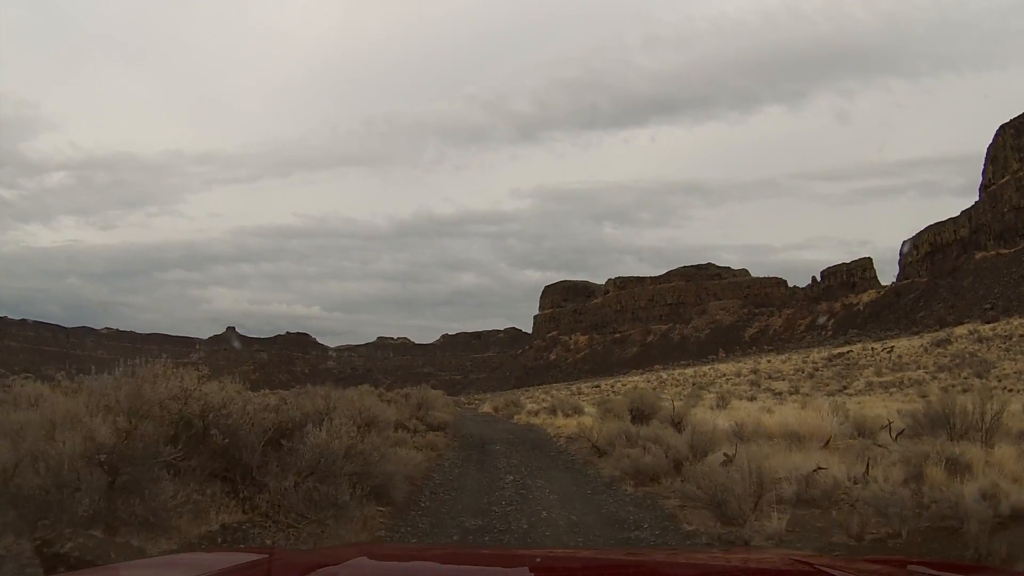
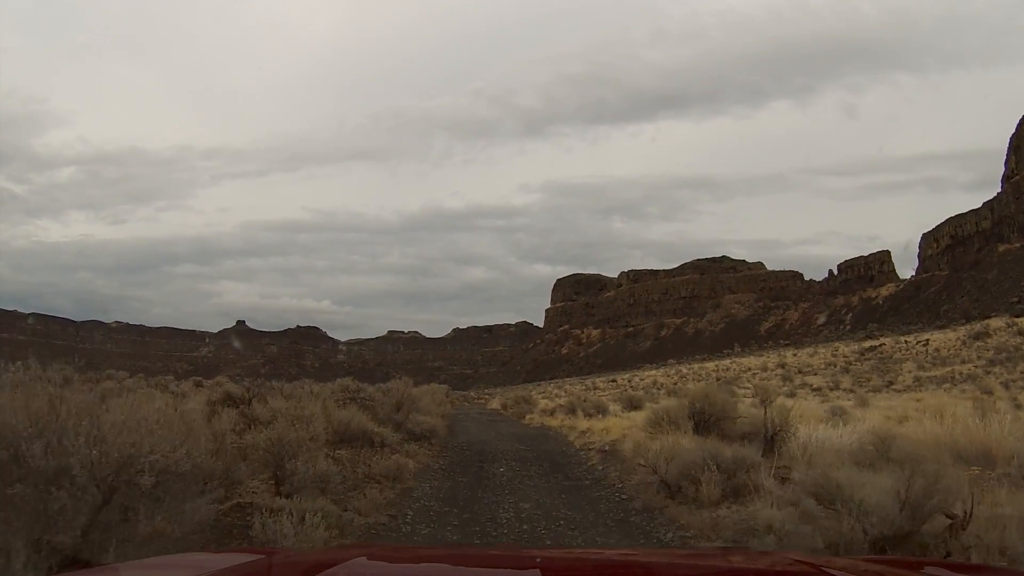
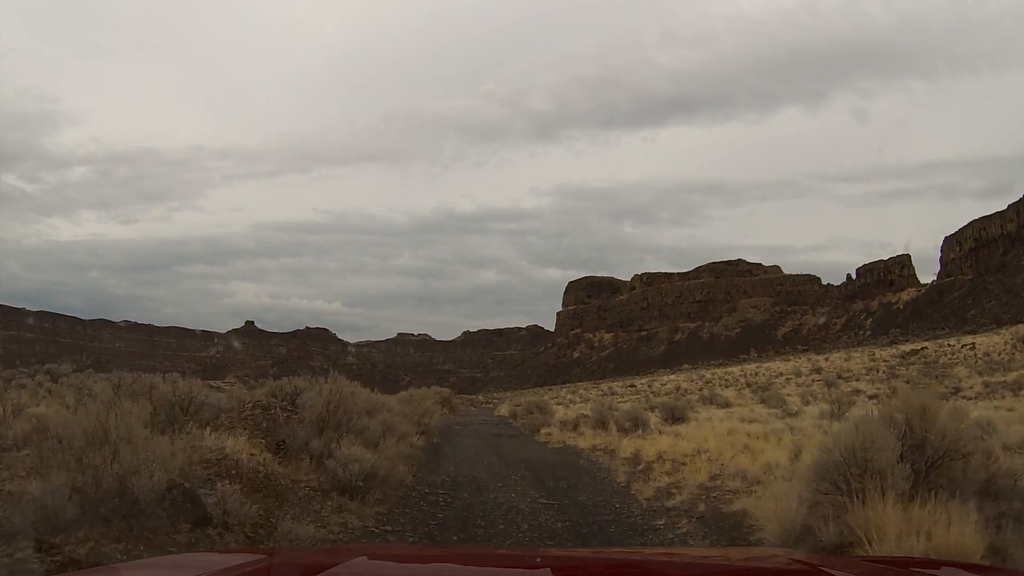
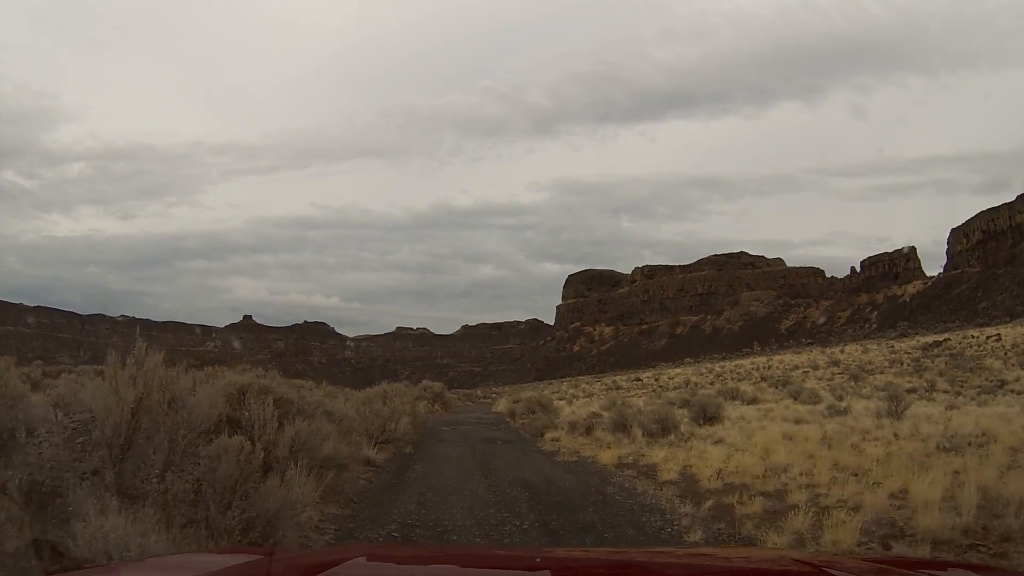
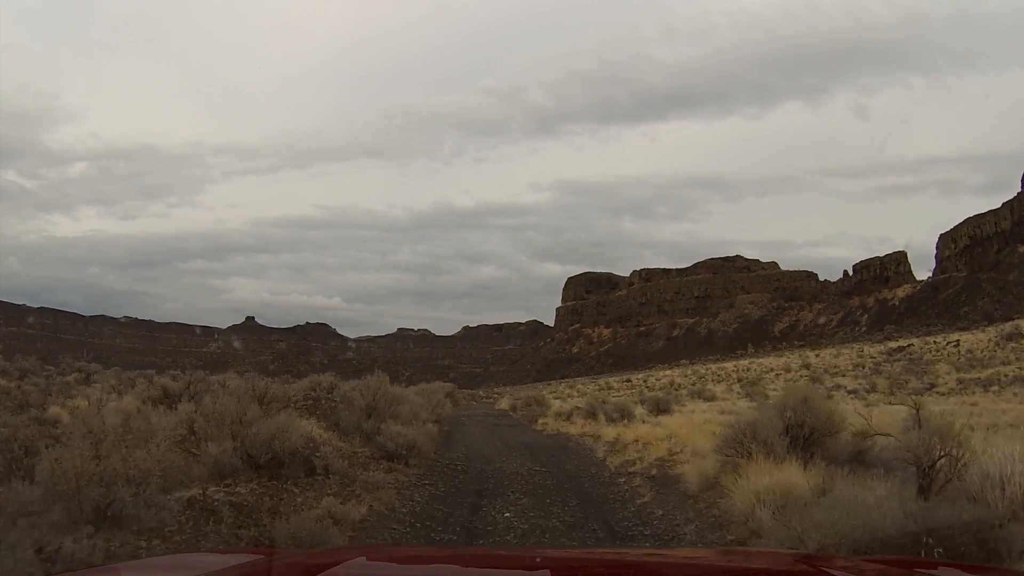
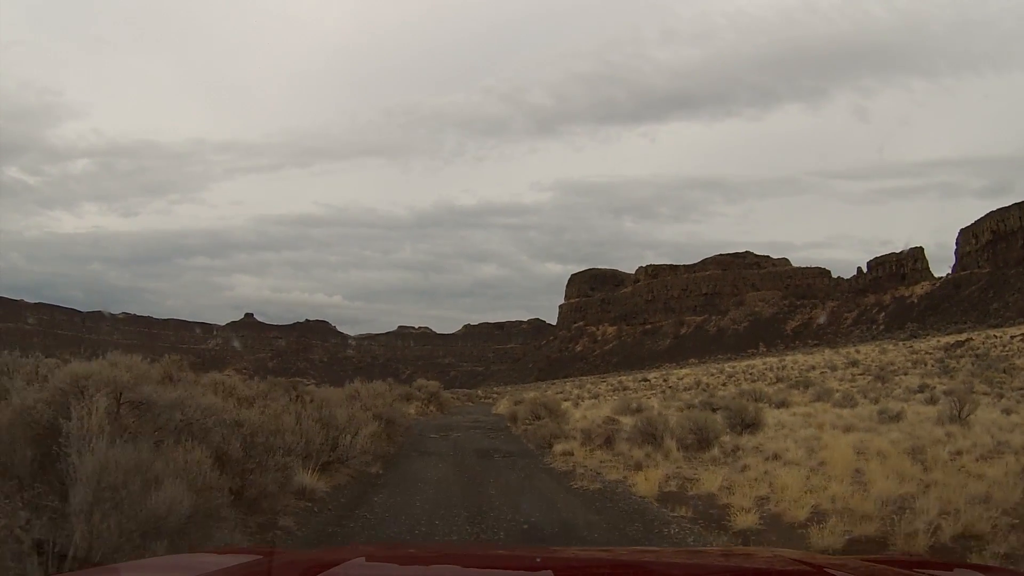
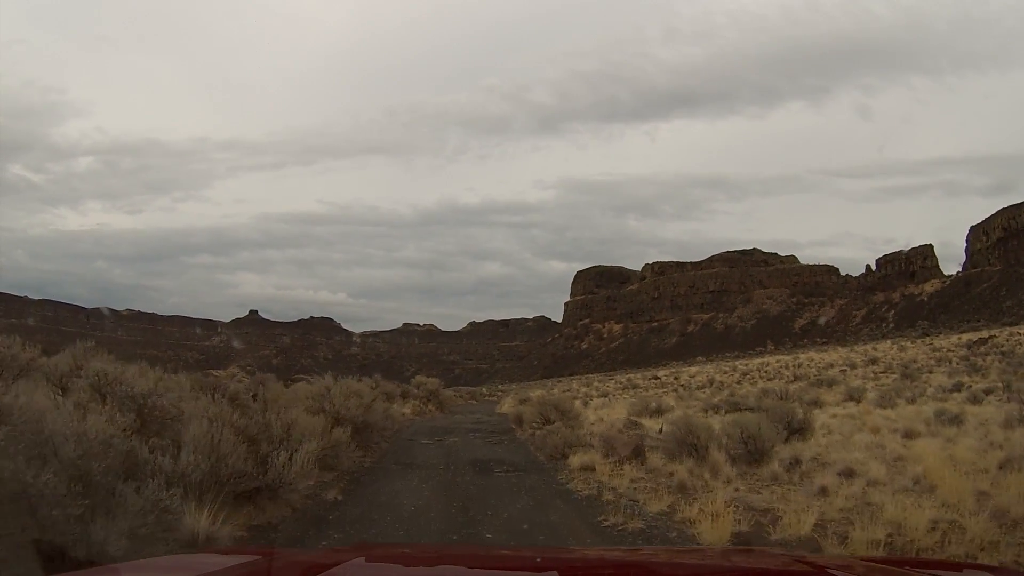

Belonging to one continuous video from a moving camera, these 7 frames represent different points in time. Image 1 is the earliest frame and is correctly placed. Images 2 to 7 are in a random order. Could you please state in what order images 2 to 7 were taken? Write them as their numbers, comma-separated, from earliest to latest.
2, 5, 3, 4, 6, 7
